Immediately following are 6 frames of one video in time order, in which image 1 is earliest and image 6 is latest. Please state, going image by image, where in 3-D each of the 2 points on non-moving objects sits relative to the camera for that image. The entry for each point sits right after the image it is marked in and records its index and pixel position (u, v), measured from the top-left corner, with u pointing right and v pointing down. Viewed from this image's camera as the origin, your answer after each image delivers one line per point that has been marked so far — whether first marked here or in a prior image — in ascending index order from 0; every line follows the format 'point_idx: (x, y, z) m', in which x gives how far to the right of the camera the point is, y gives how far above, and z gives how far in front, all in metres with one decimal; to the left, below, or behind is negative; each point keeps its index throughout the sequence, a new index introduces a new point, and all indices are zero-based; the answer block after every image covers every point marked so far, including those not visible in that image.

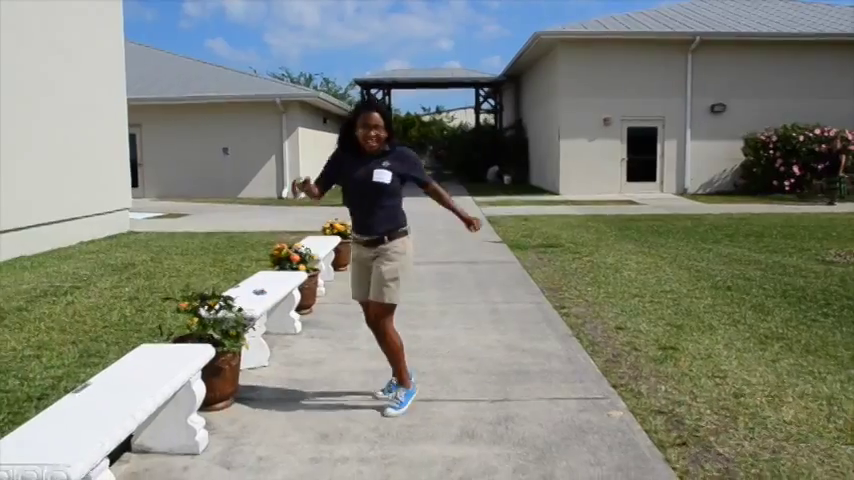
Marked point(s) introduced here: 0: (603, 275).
0: (+1.9, -0.4, +8.6) m
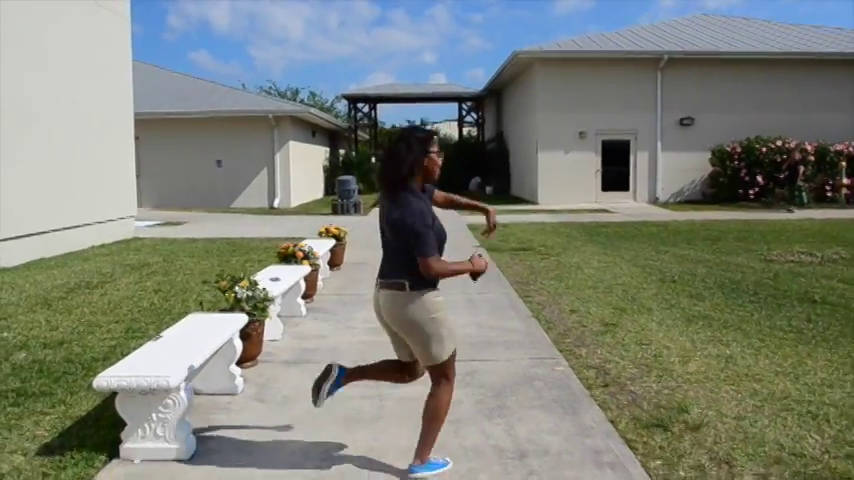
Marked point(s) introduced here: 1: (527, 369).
0: (+1.7, -0.4, +9.9) m
1: (+0.7, -0.8, +5.4) m
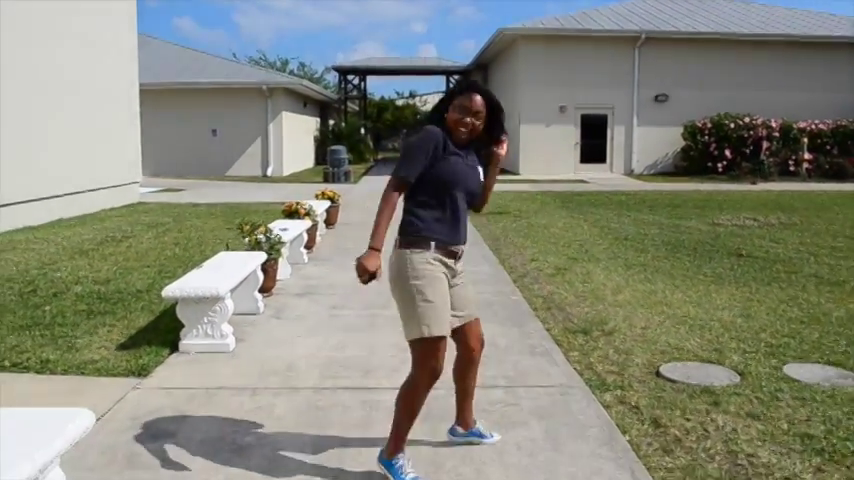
0: (+1.5, +0.1, +11.2) m
1: (+0.5, -0.5, +6.7) m
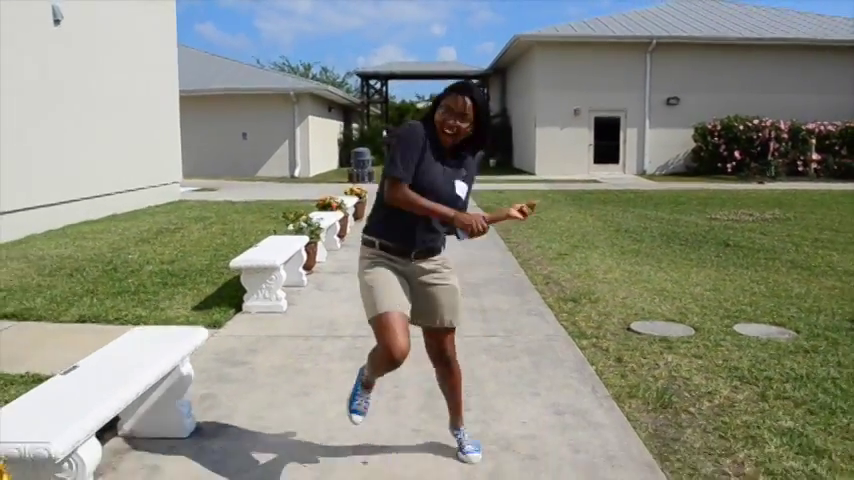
0: (+1.8, +0.3, +12.3) m
1: (+0.7, -0.3, +7.9) m
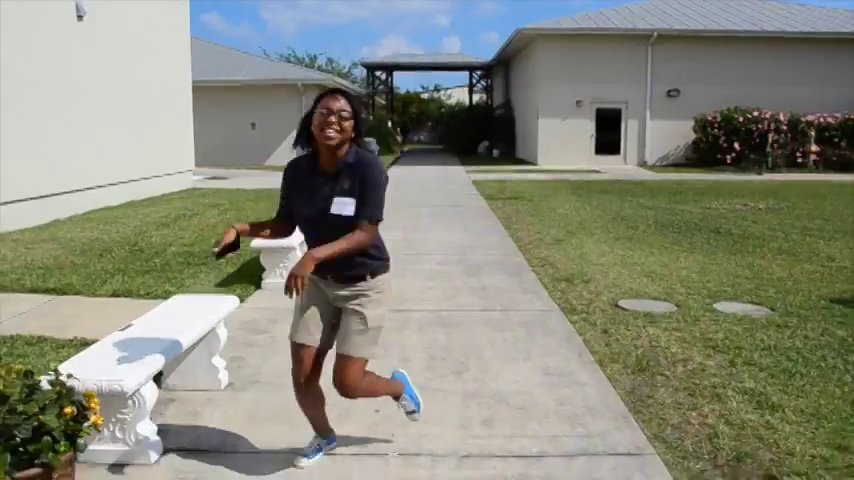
0: (+1.9, +0.5, +12.8) m
1: (+0.7, -0.2, +8.4) m
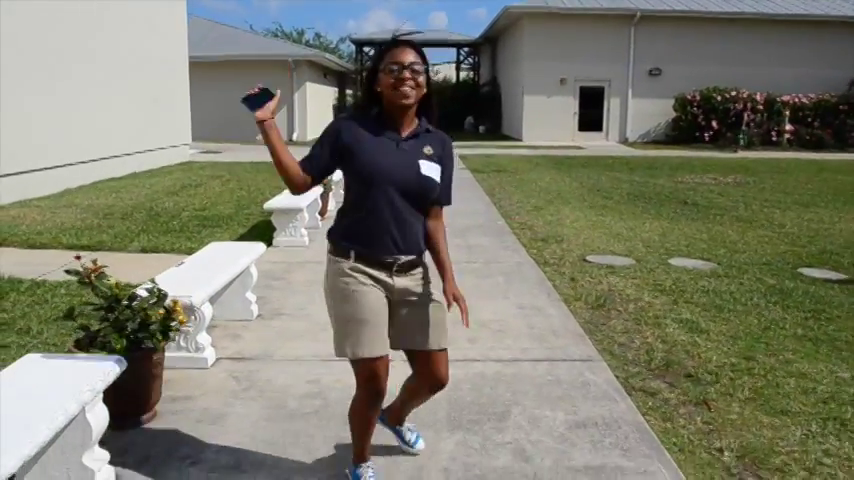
0: (+1.7, +1.0, +13.8) m
1: (+0.6, +0.2, +9.4) m
